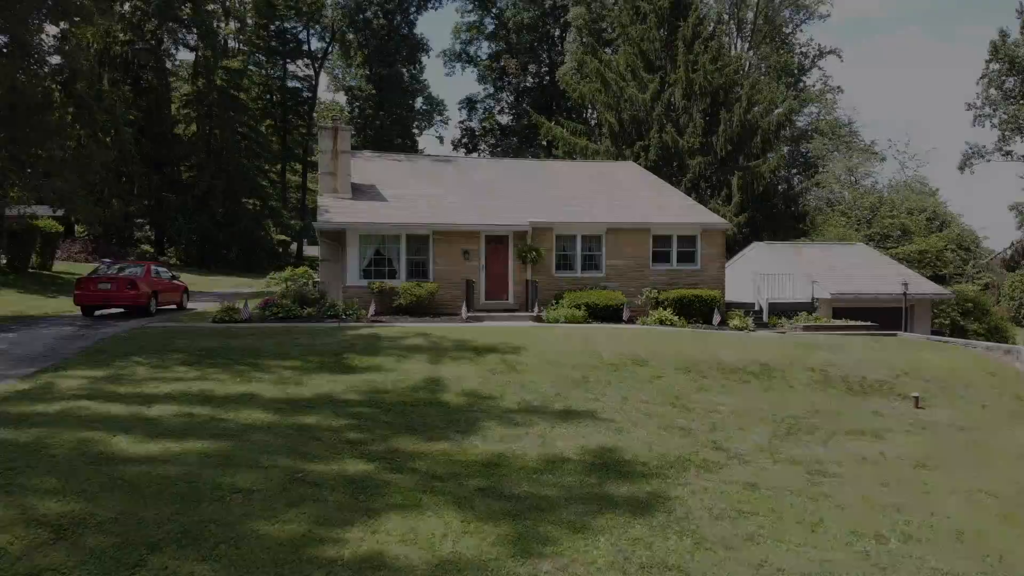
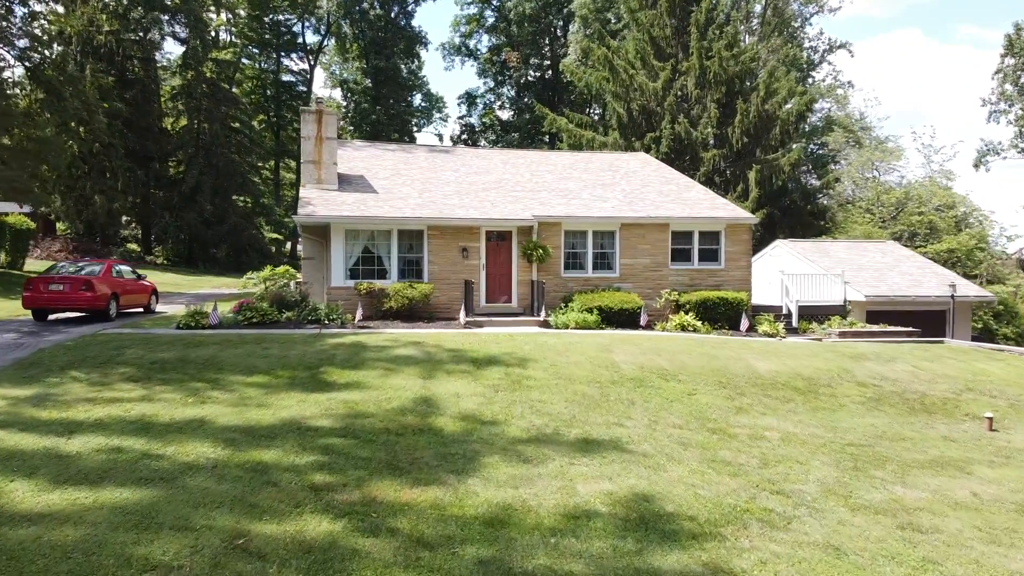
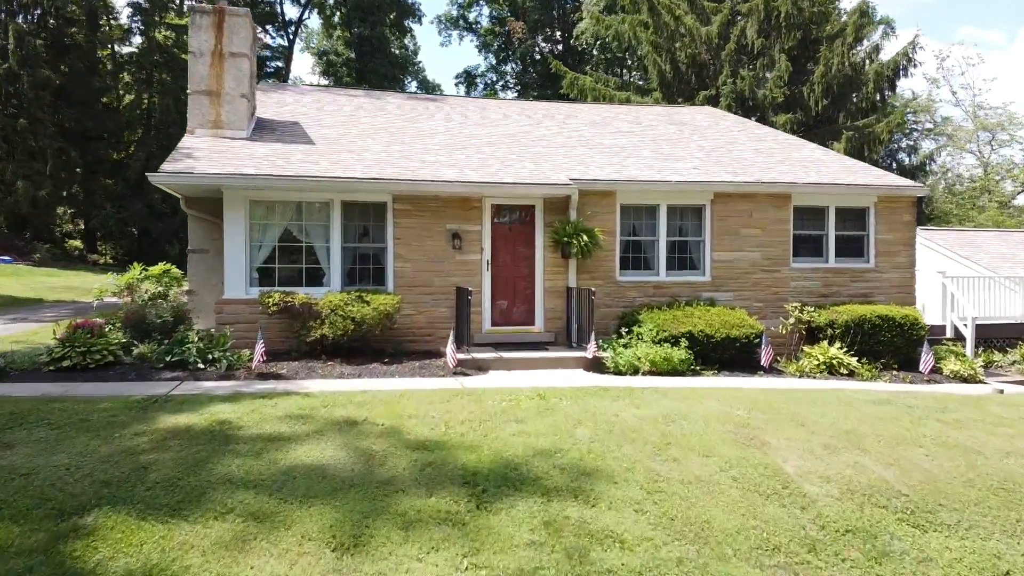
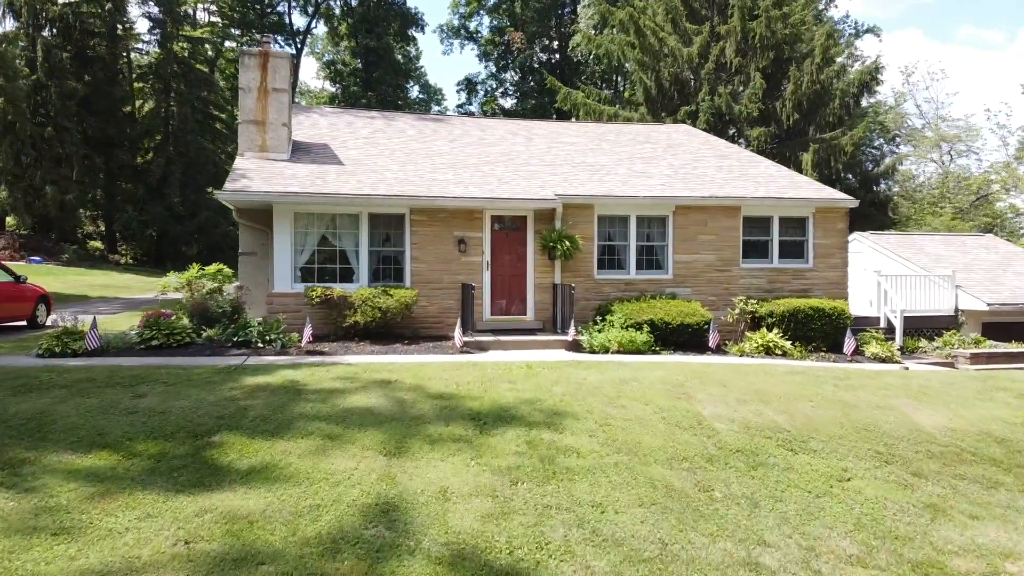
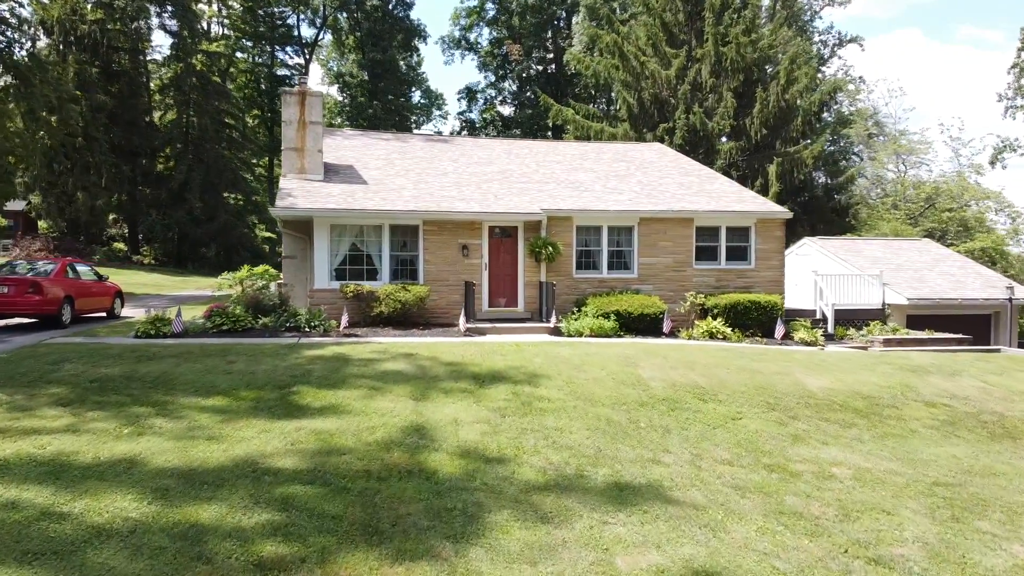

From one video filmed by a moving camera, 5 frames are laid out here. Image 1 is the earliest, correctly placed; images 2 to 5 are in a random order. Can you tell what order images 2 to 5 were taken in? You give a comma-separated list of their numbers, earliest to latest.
2, 5, 4, 3
